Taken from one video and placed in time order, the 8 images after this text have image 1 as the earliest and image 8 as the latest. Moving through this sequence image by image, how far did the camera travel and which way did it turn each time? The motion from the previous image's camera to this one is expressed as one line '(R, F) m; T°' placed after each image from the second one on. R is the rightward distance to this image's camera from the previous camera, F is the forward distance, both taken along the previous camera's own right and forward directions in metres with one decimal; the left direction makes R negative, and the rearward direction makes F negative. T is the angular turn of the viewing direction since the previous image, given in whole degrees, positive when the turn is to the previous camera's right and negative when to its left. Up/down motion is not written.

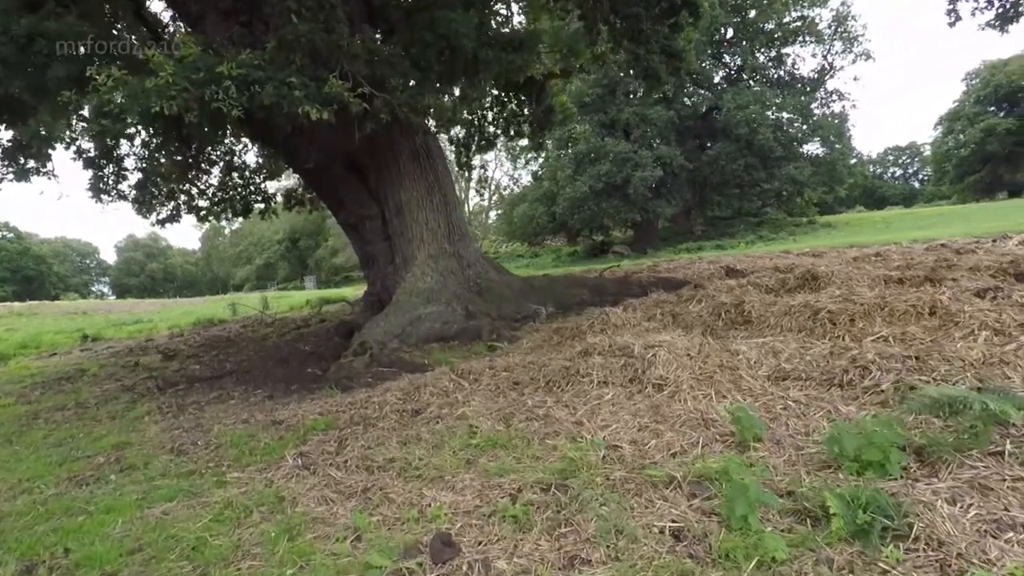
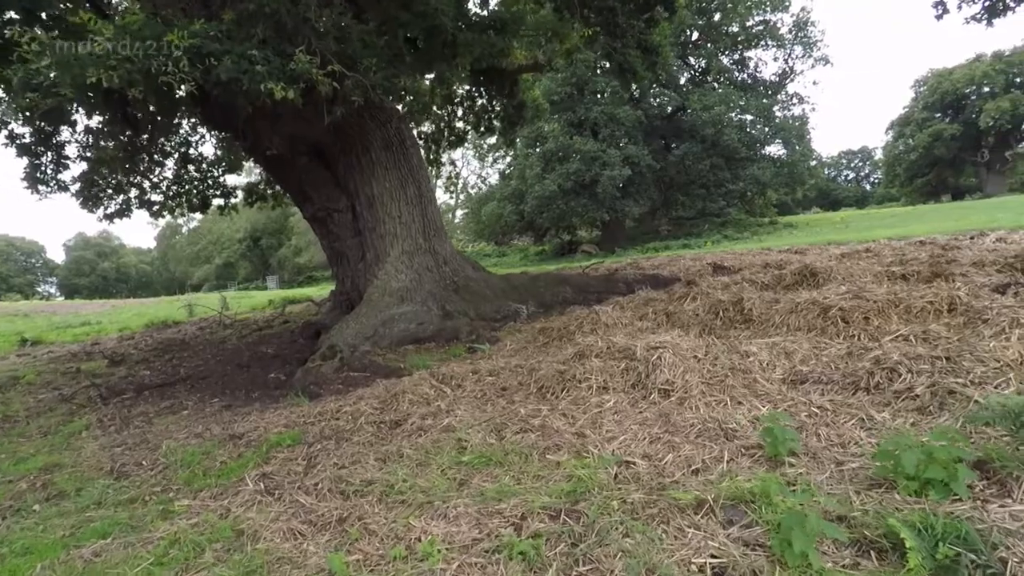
(-0.2, +0.4) m; +3°
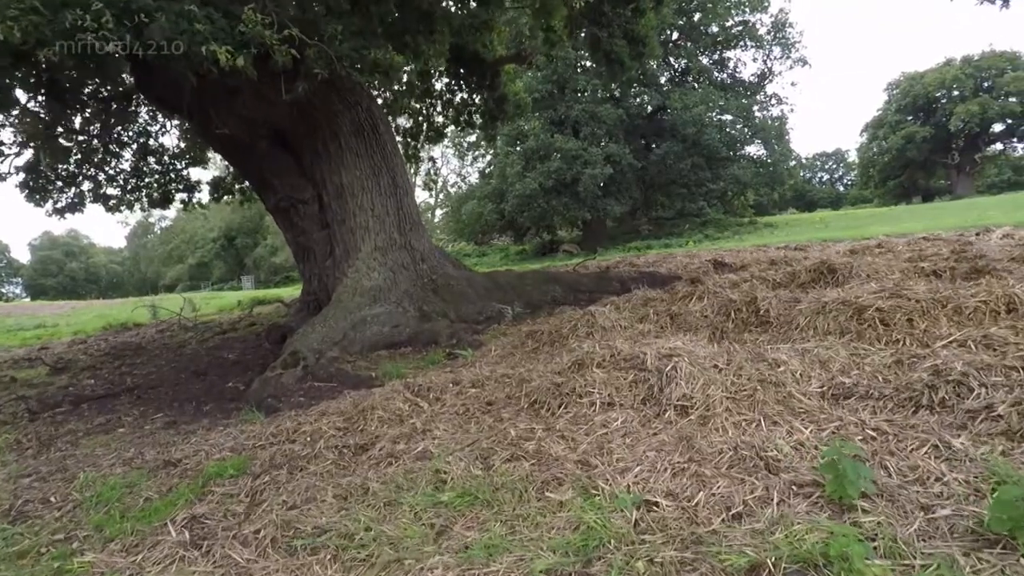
(-0.1, +0.6) m; +2°
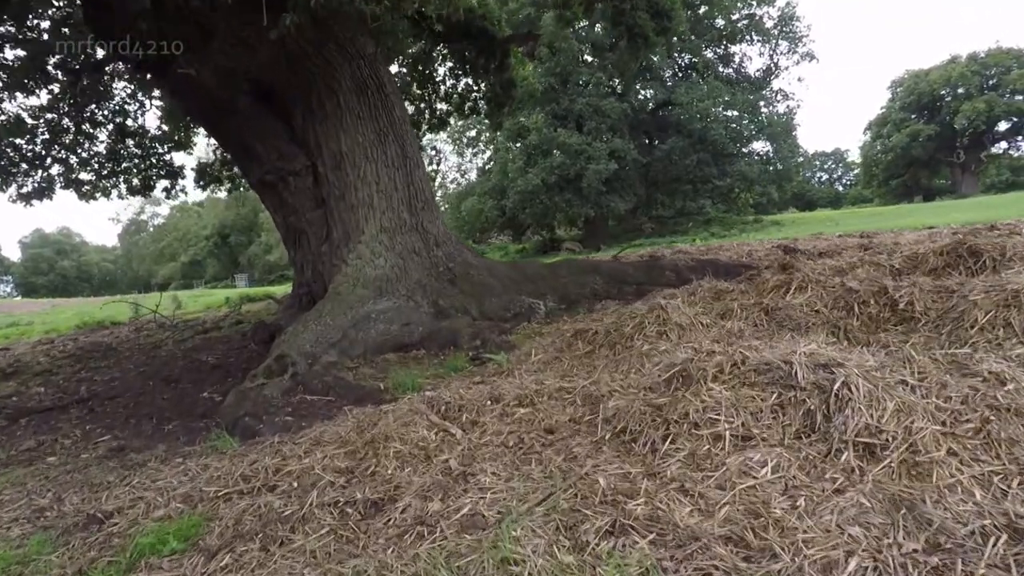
(-0.4, +1.2) m; 0°
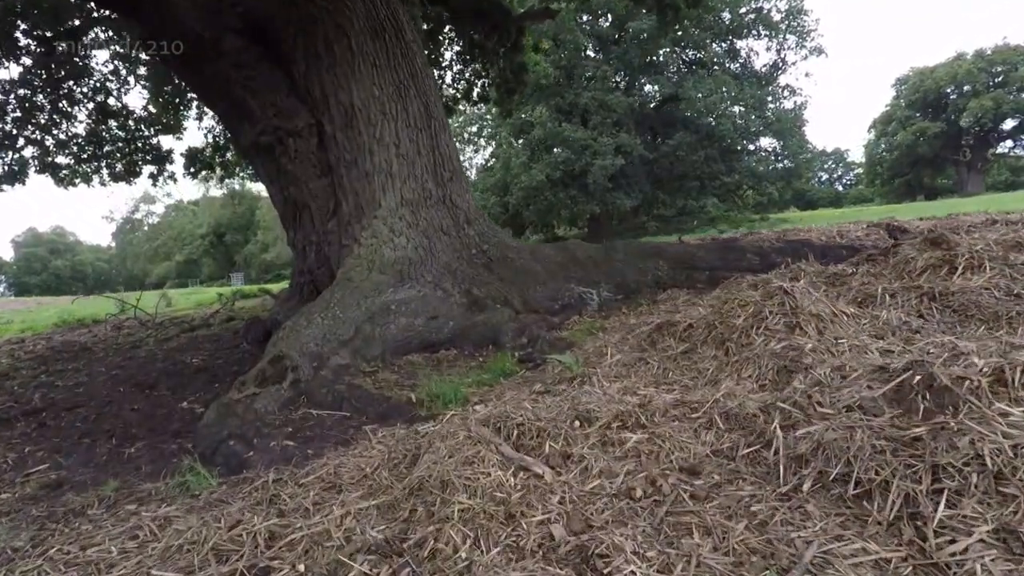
(-0.4, +1.0) m; 0°
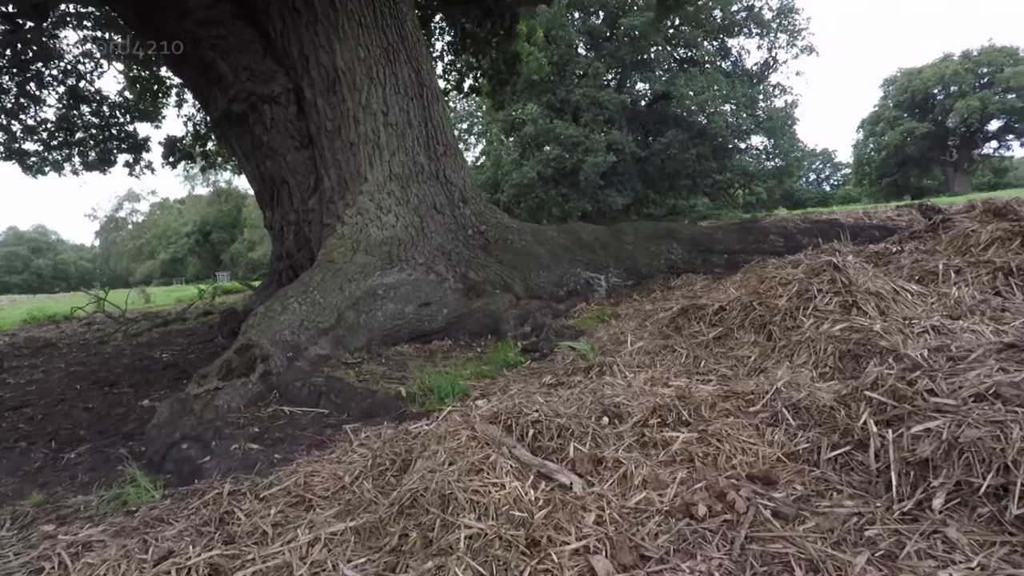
(-0.1, +0.5) m; +1°
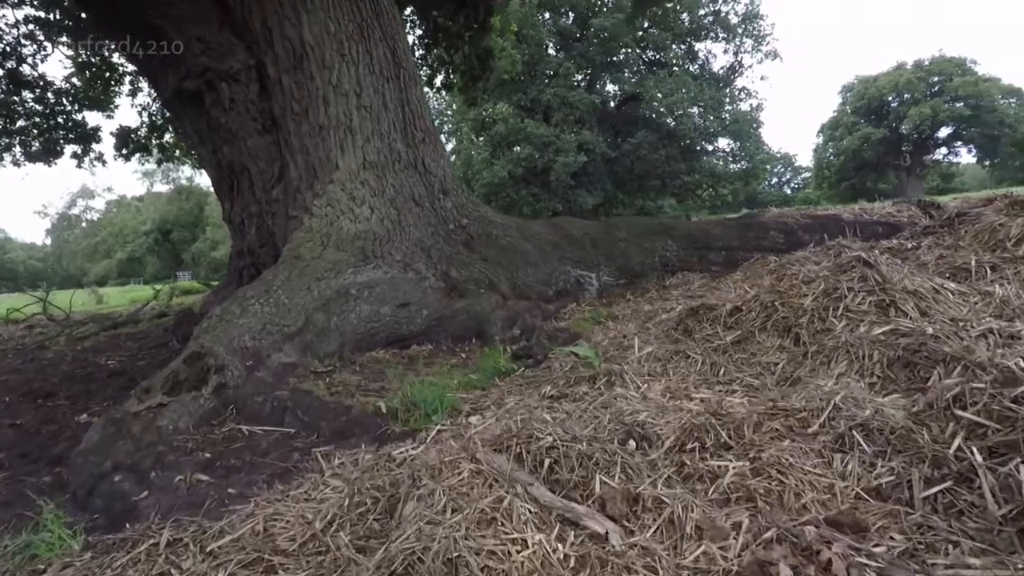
(-0.1, +0.3) m; +3°
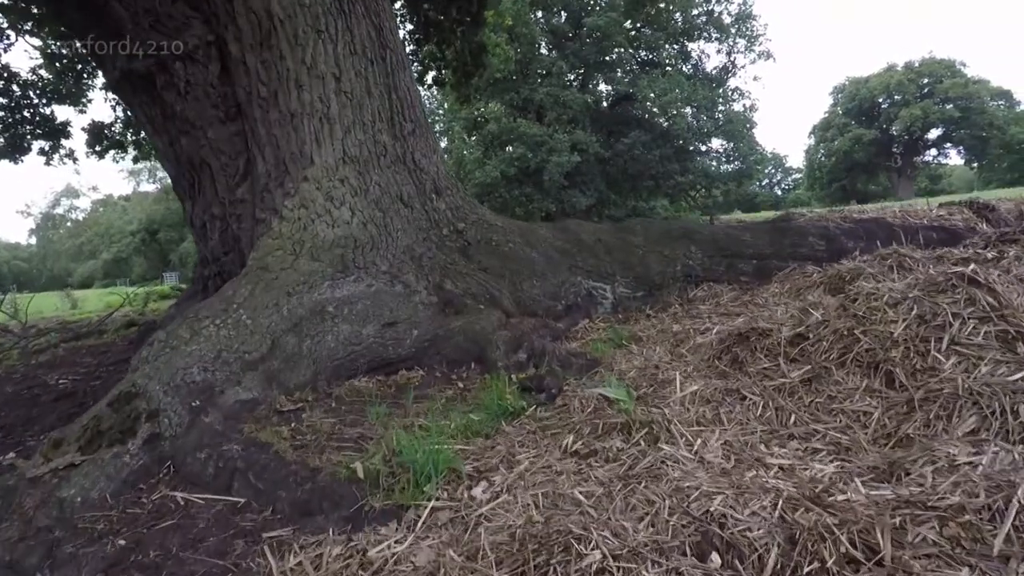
(-0.1, +0.5) m; +1°
